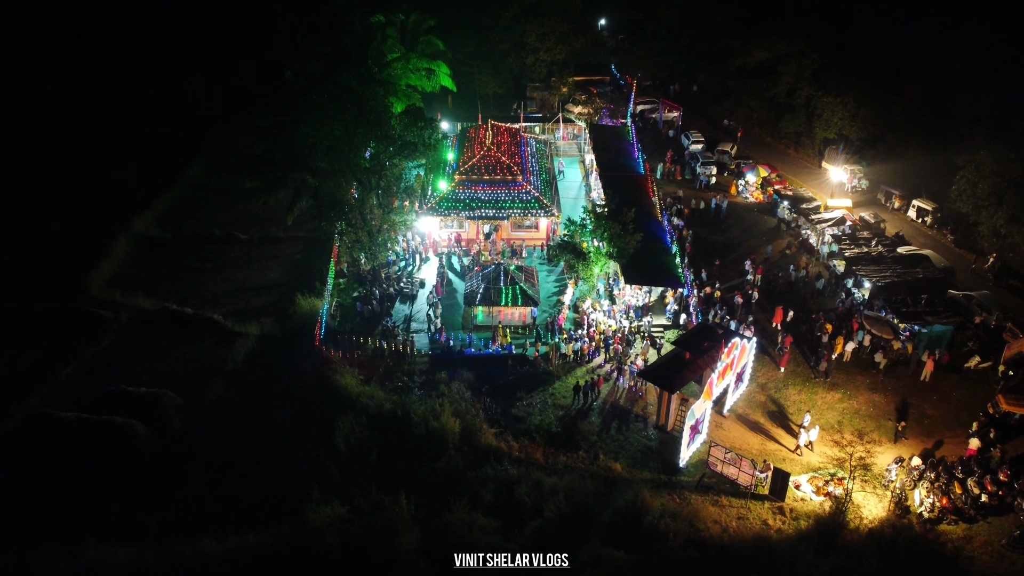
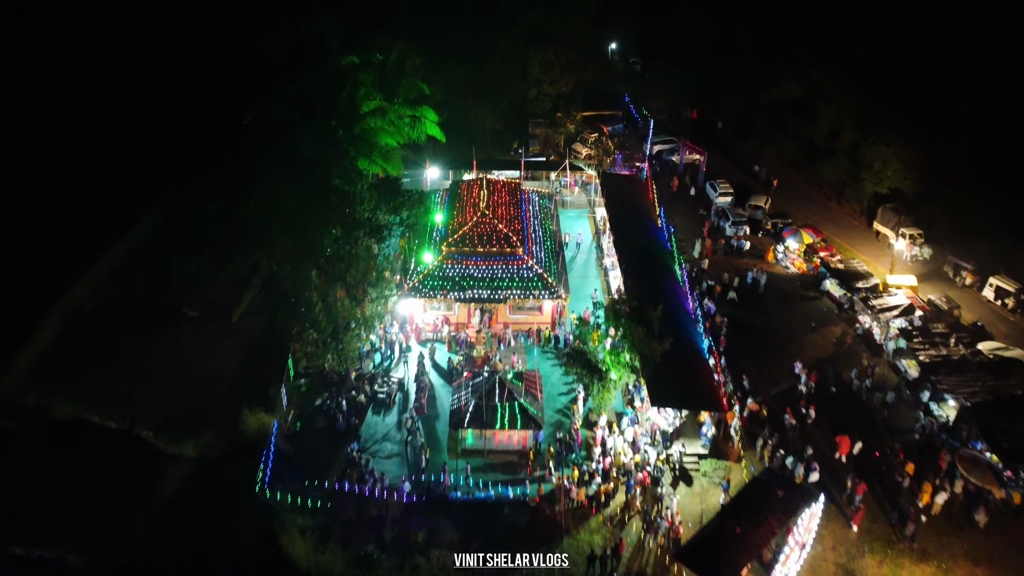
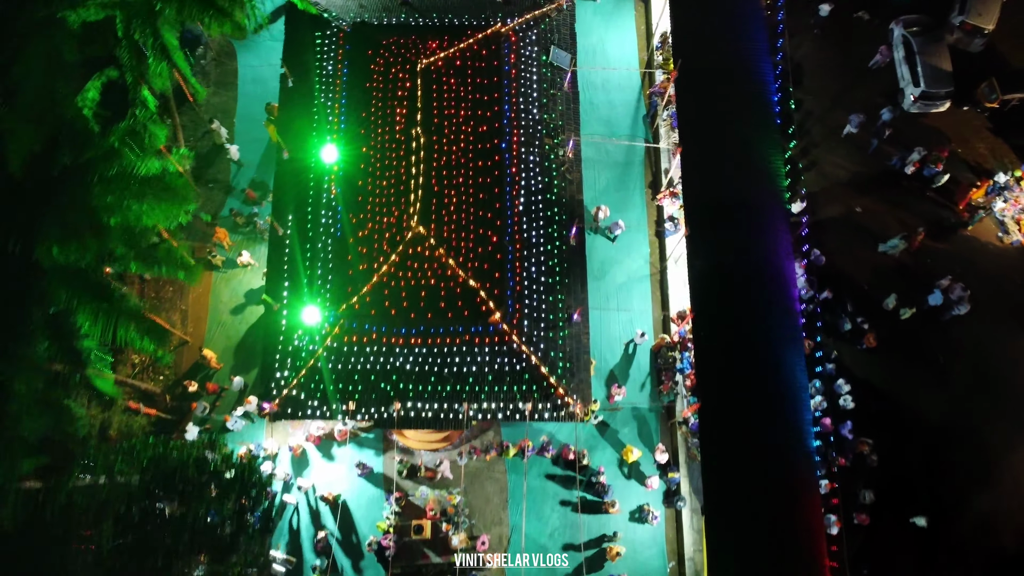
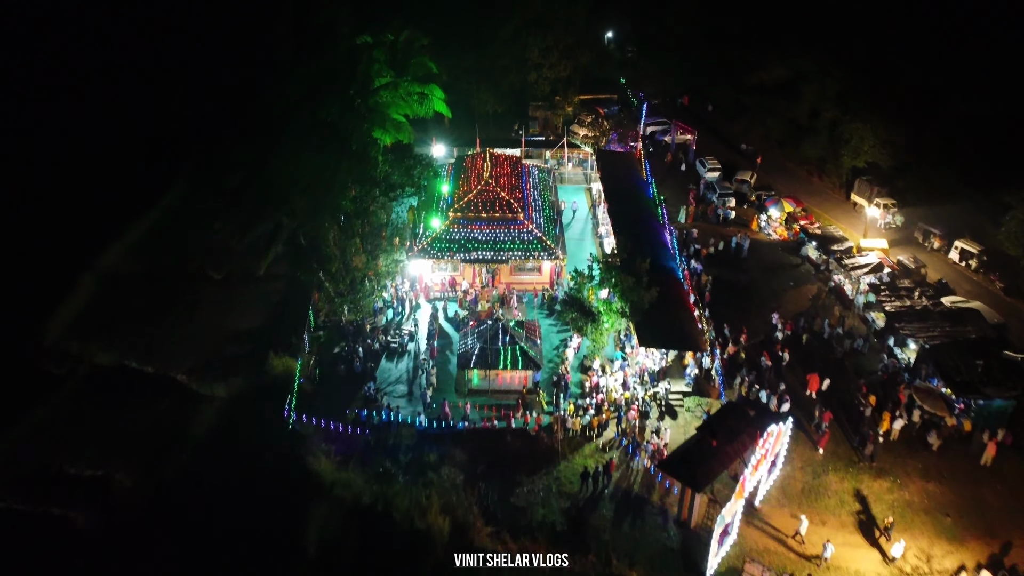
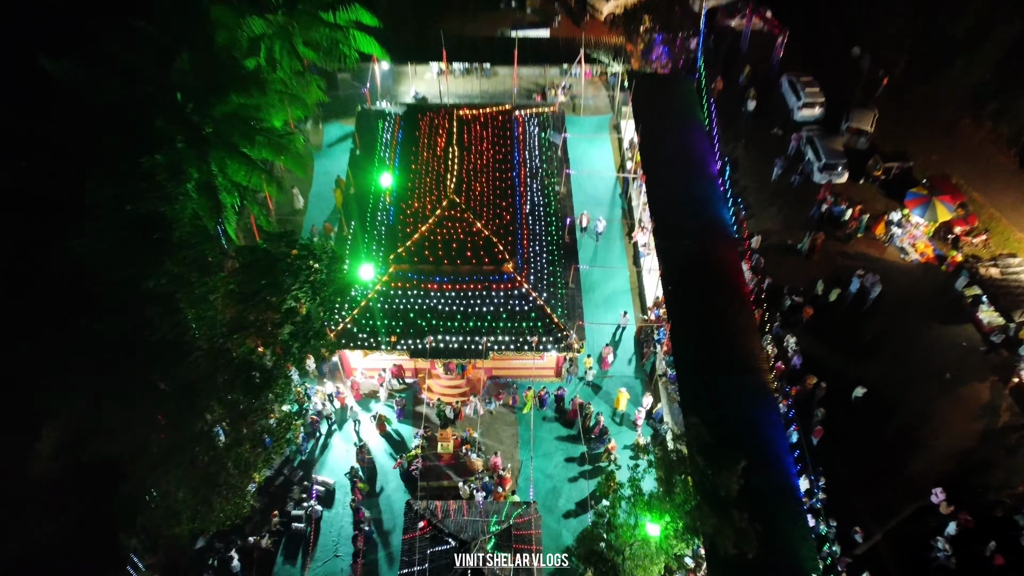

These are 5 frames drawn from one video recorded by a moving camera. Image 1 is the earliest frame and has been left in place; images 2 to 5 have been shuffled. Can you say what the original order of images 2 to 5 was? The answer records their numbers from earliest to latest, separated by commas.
4, 2, 5, 3
